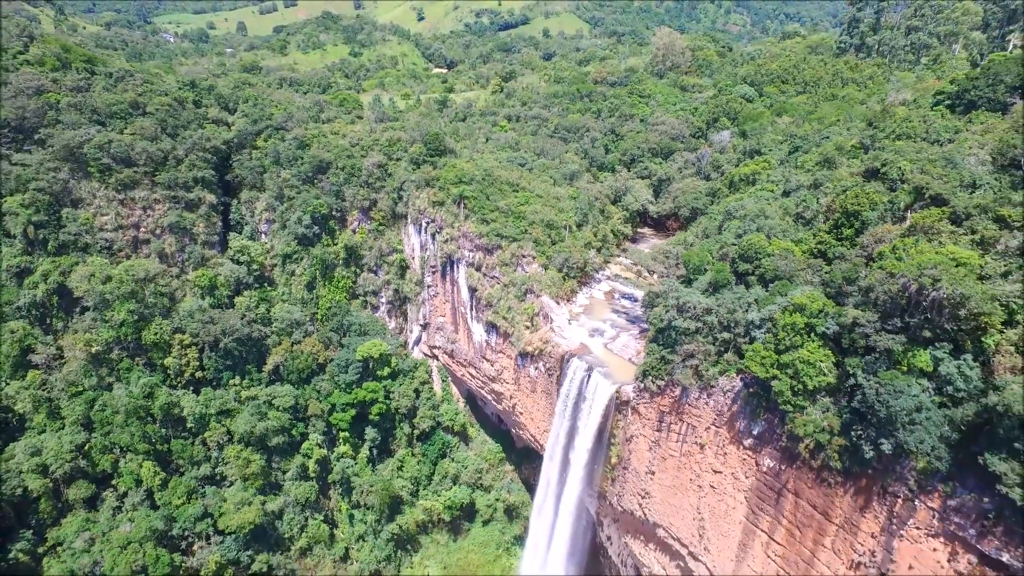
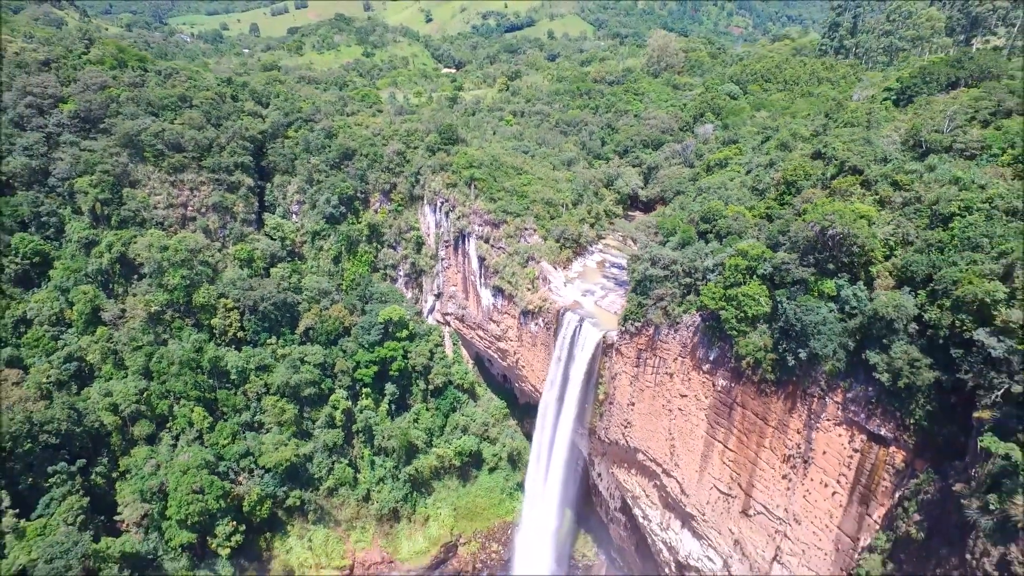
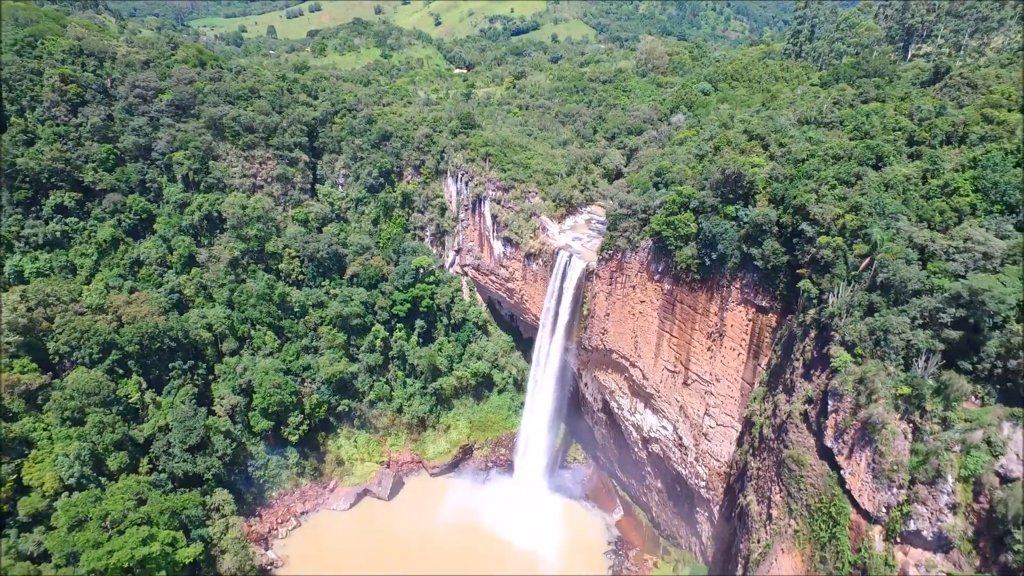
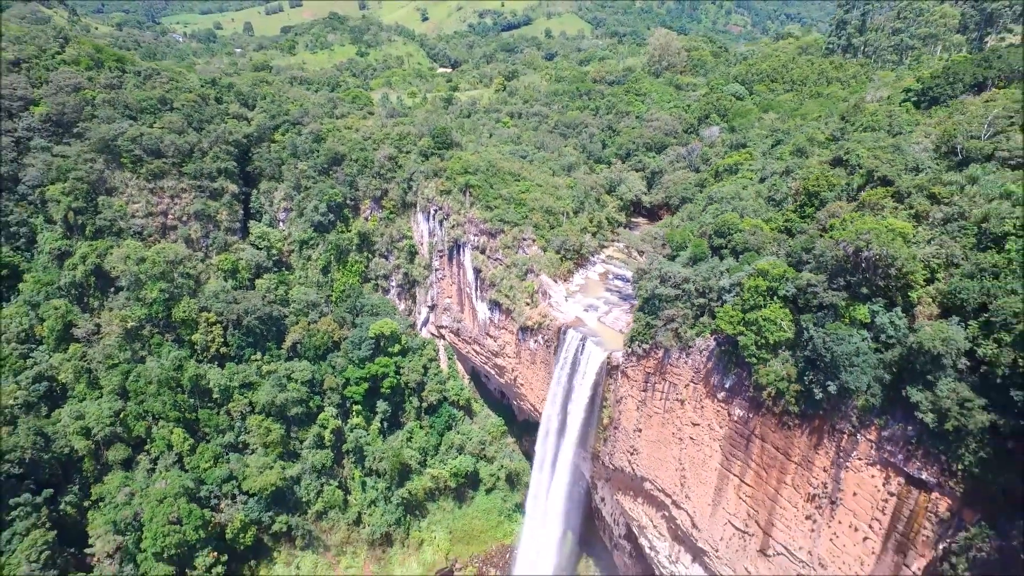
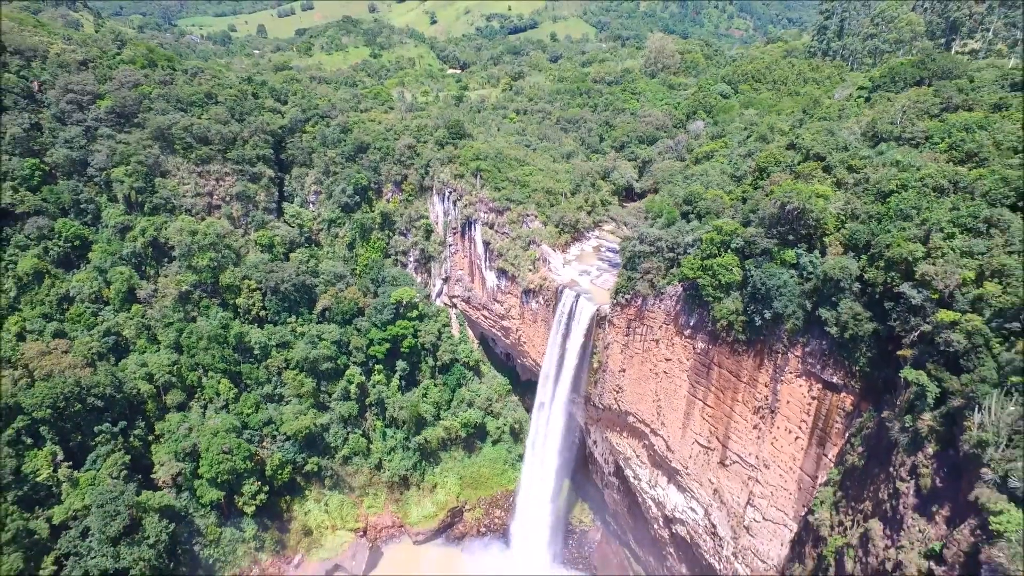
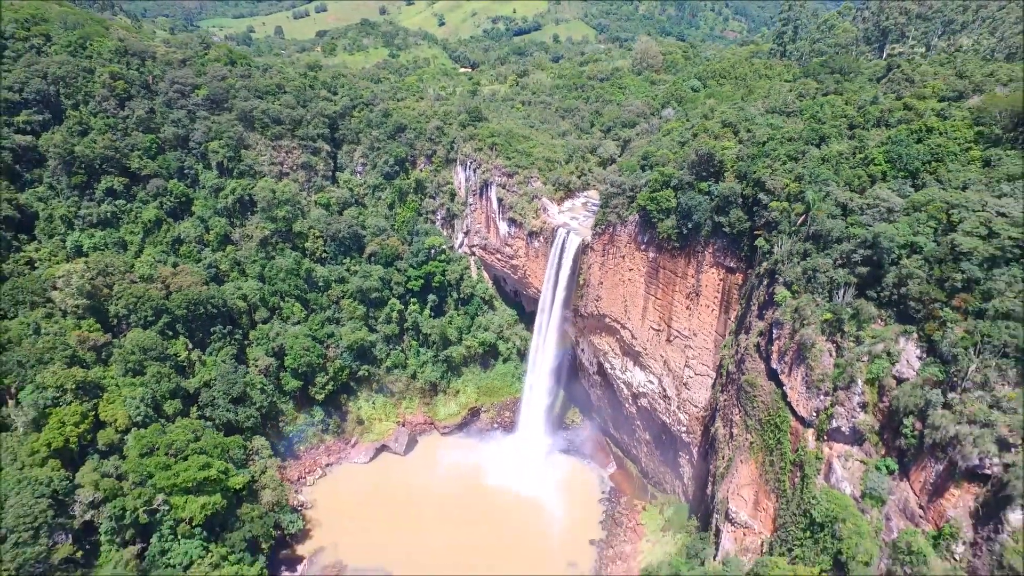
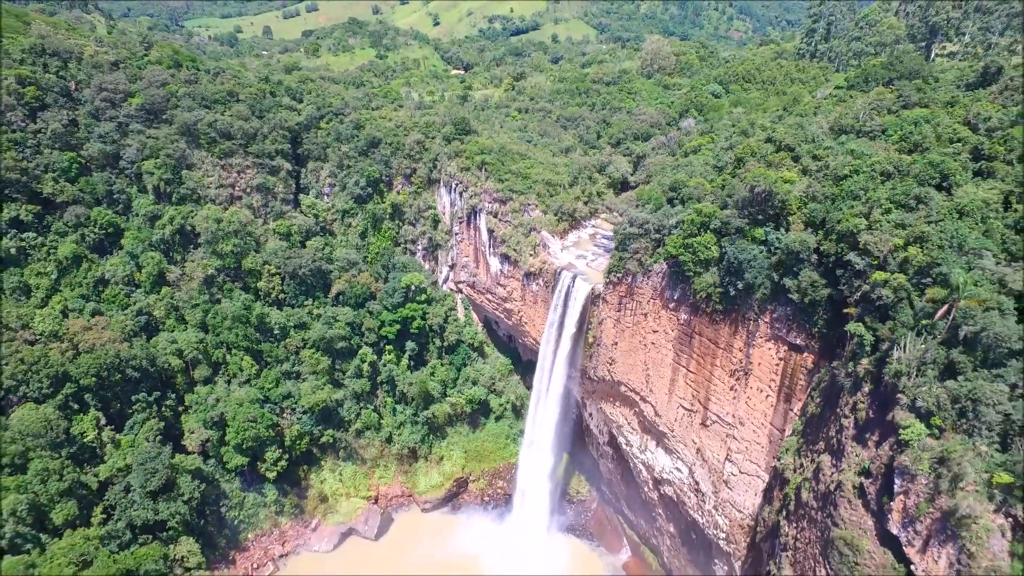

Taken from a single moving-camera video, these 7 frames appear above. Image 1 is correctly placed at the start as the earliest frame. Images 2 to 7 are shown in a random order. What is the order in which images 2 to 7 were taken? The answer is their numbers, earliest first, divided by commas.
4, 2, 5, 7, 3, 6
